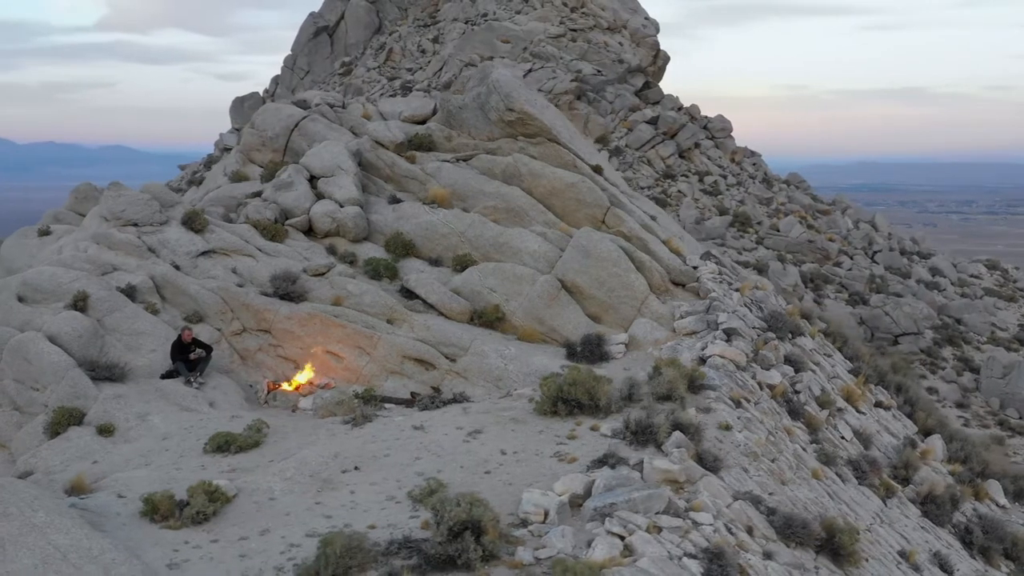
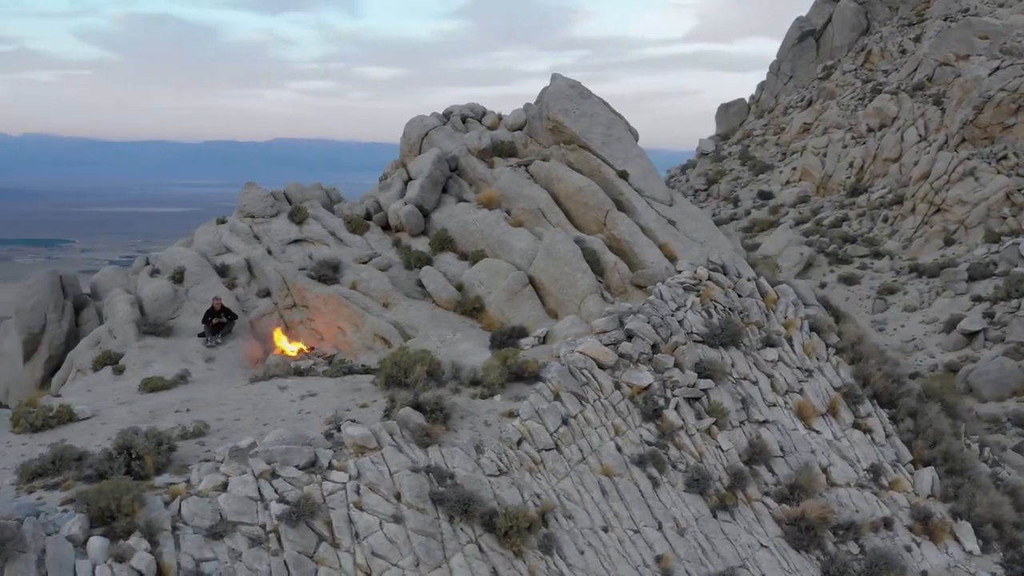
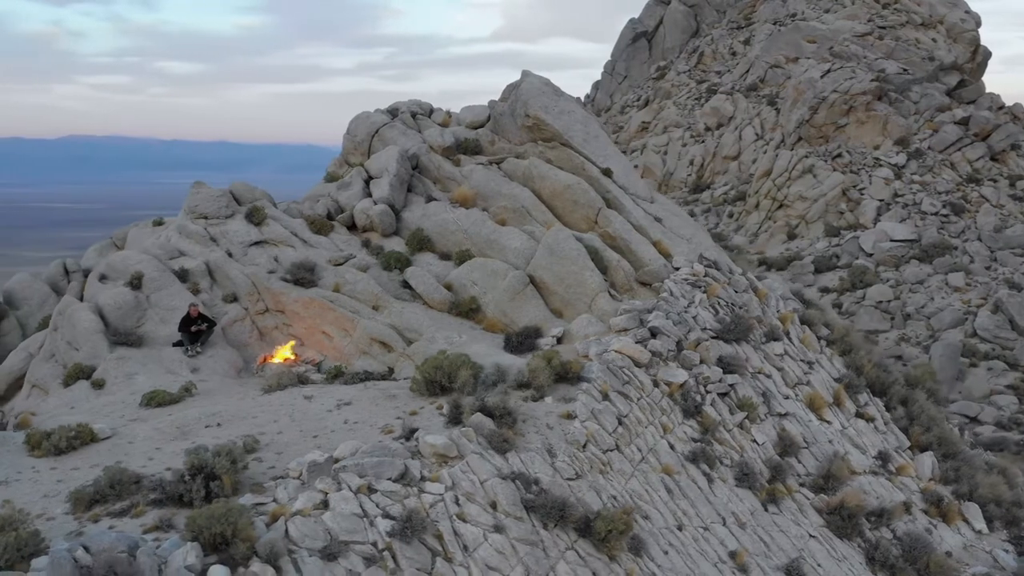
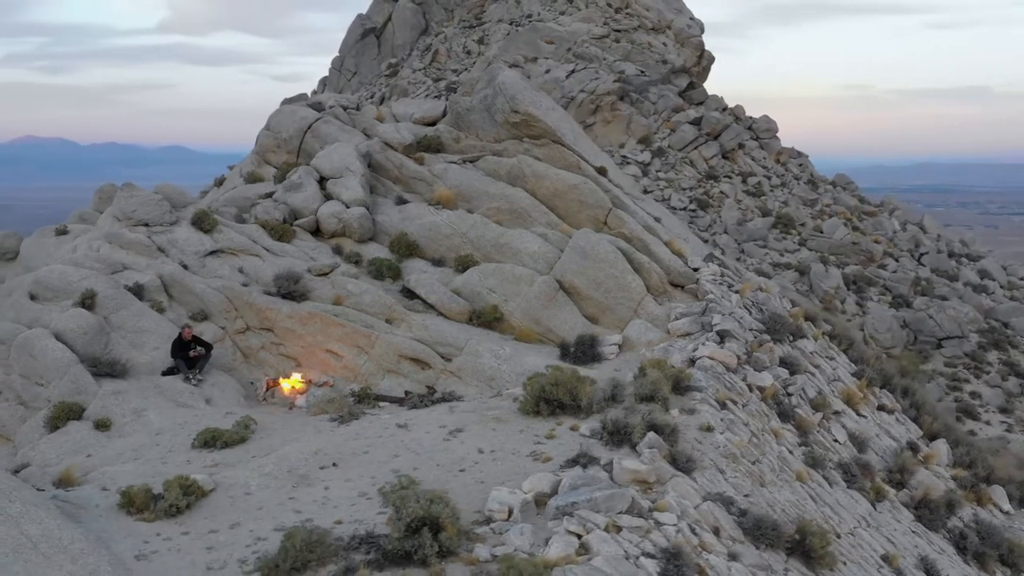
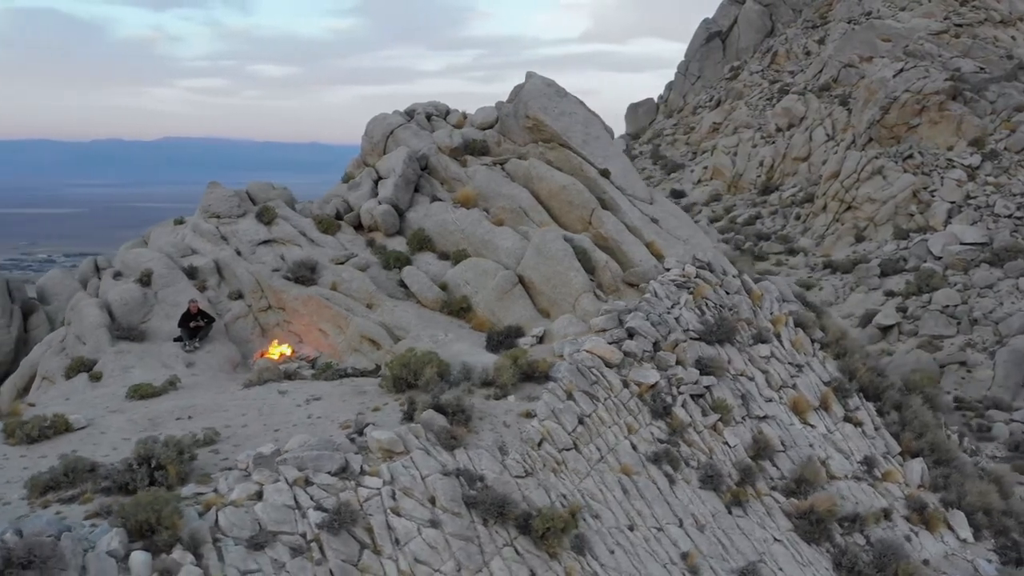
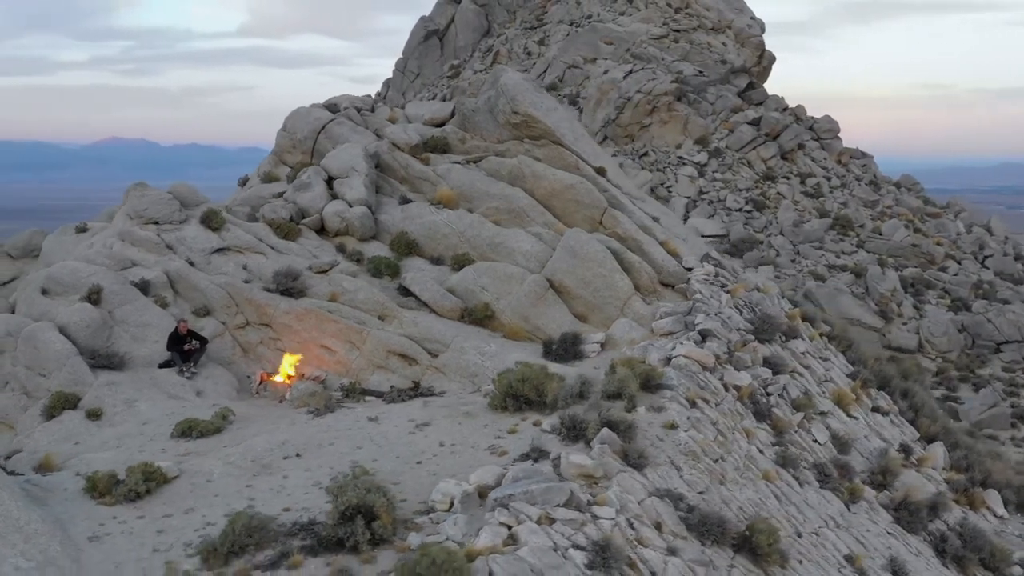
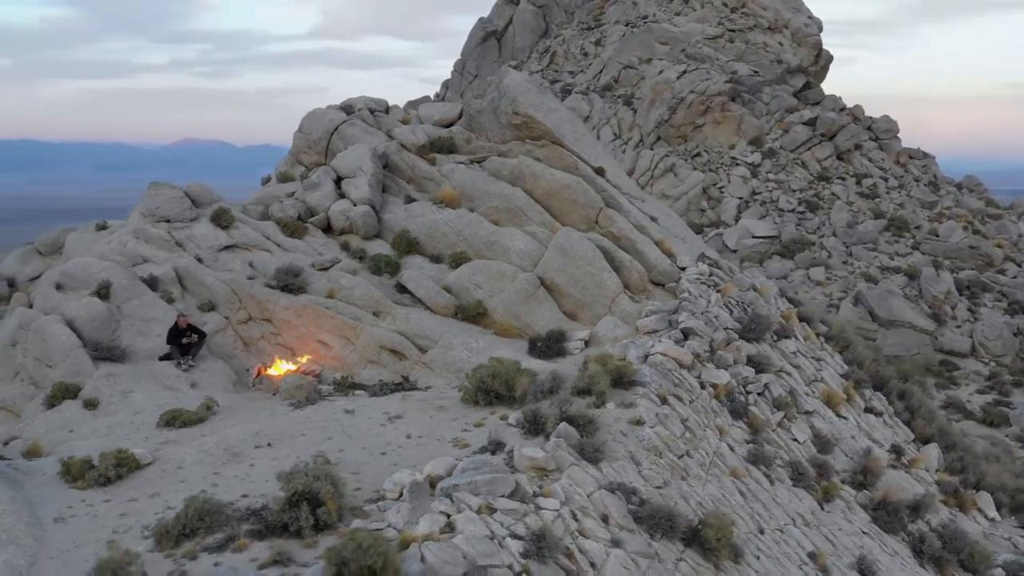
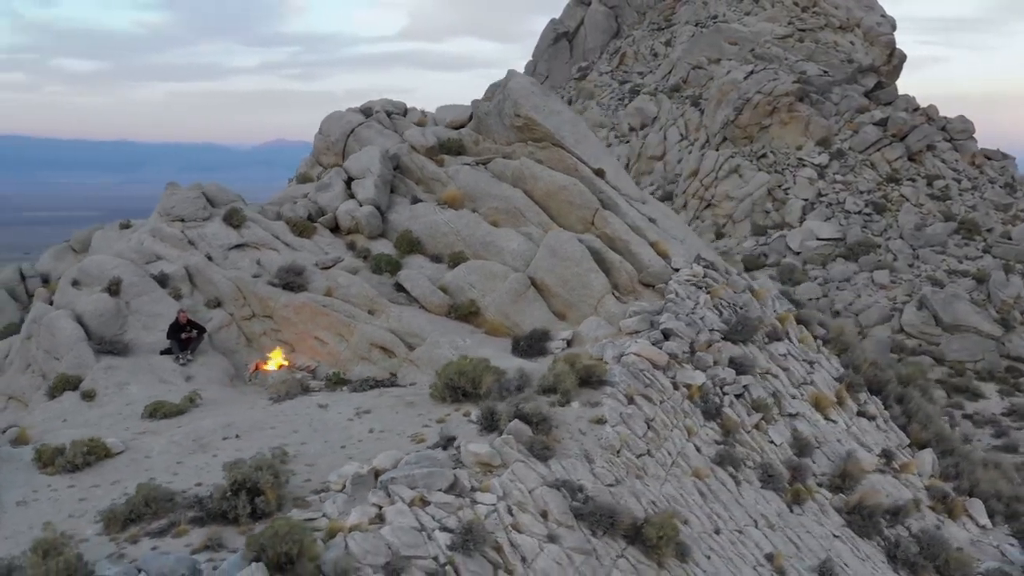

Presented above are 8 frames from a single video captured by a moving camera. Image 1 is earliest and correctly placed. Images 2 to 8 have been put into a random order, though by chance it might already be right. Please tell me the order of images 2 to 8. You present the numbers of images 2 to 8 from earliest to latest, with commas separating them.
4, 6, 7, 8, 3, 5, 2
